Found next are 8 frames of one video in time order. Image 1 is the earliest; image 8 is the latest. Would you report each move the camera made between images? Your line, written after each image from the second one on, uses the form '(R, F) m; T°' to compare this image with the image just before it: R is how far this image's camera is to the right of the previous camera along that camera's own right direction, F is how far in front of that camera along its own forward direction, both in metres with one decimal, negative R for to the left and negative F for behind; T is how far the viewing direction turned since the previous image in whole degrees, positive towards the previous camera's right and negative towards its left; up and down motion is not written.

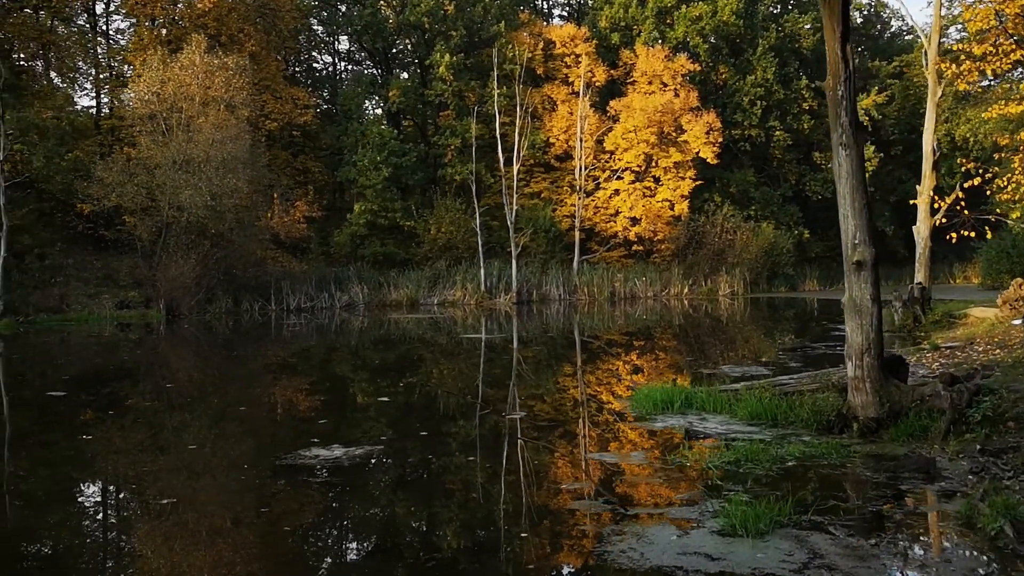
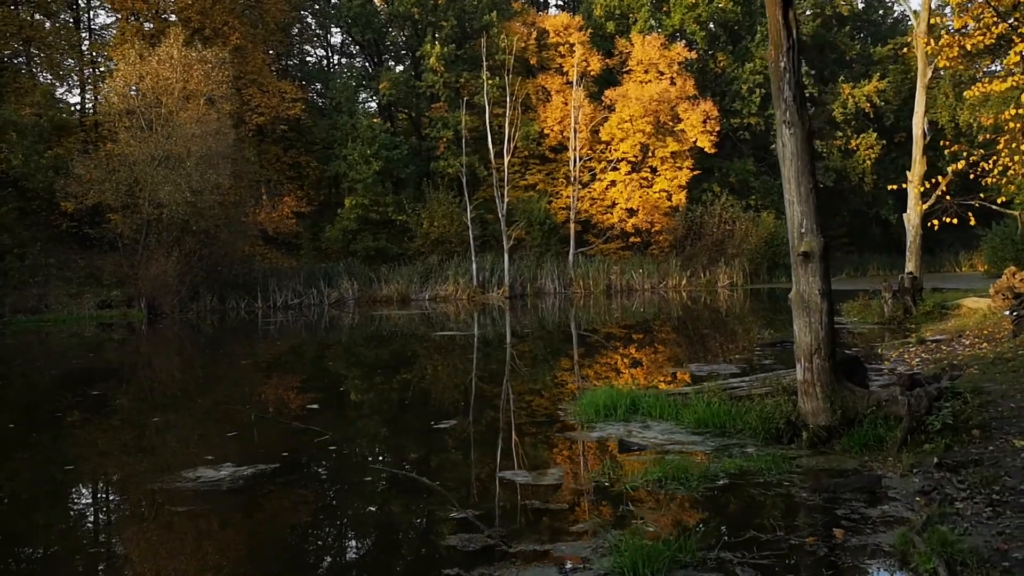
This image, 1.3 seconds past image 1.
(+0.5, +0.4) m; -1°
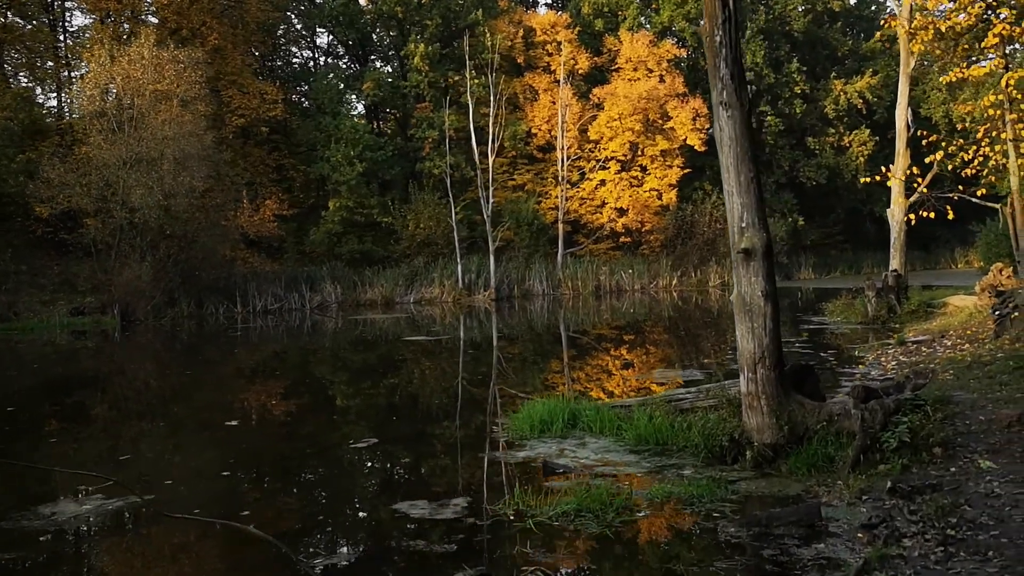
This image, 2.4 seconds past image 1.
(+0.4, +0.4) m; 0°
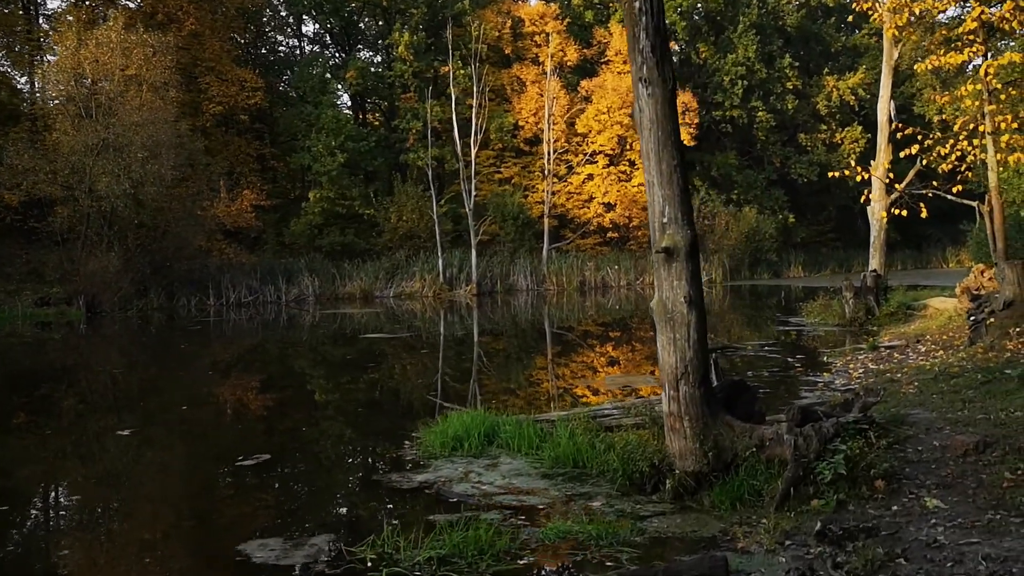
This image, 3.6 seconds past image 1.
(+0.4, +0.5) m; 0°
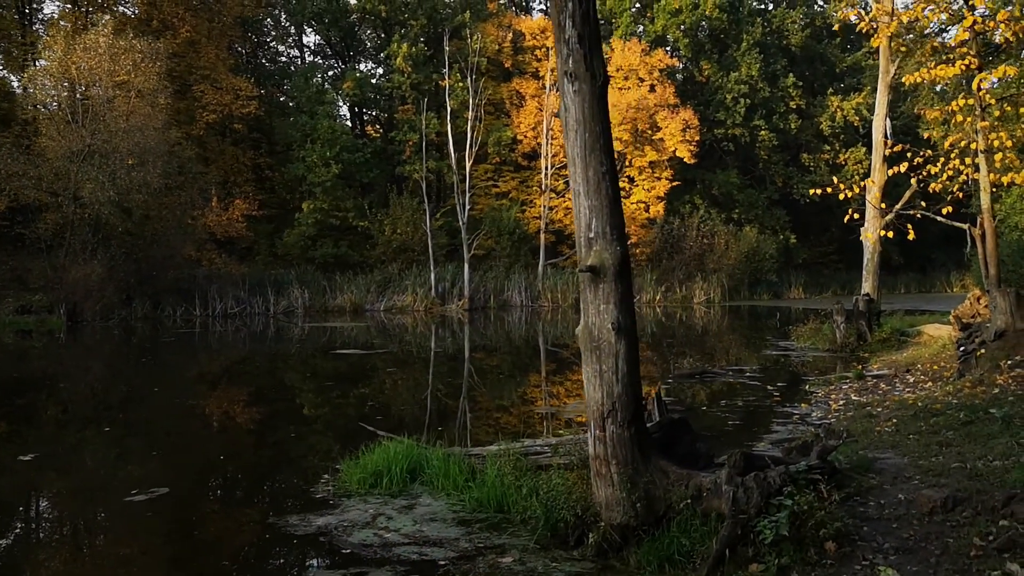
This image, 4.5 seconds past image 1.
(+0.3, +0.4) m; 0°
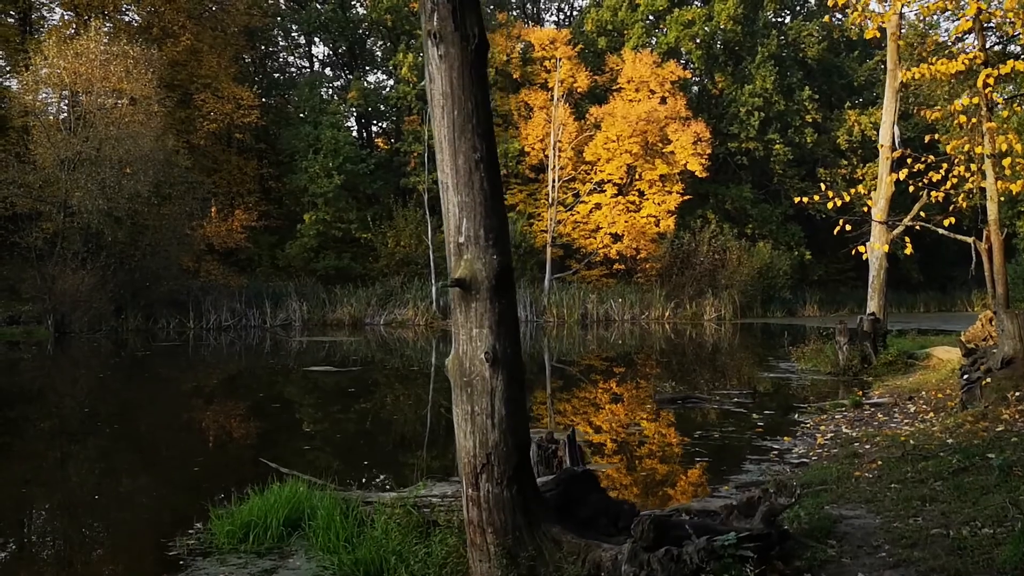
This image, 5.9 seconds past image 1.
(+0.4, +0.6) m; -1°
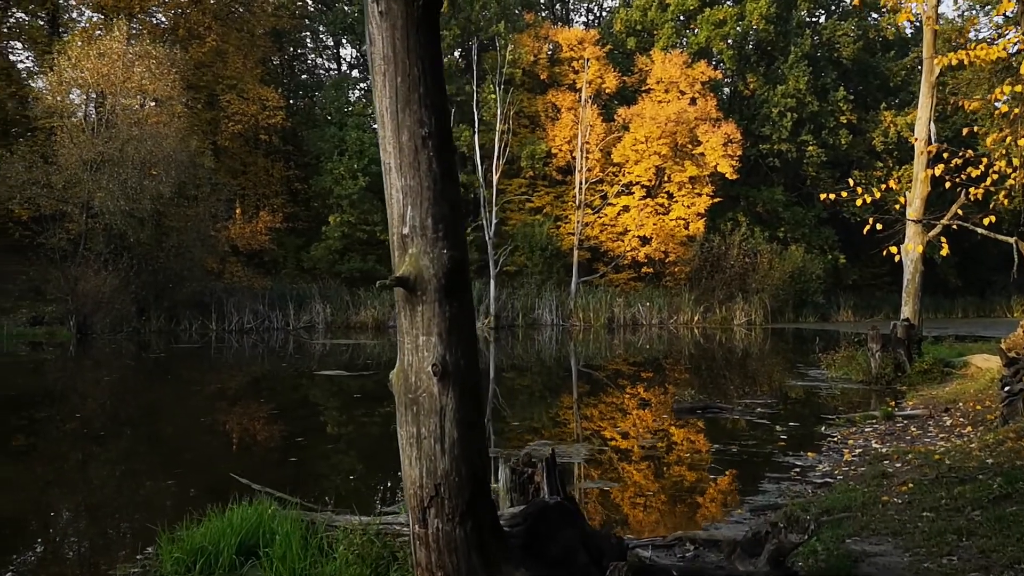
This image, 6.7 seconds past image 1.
(+0.2, +0.3) m; -2°
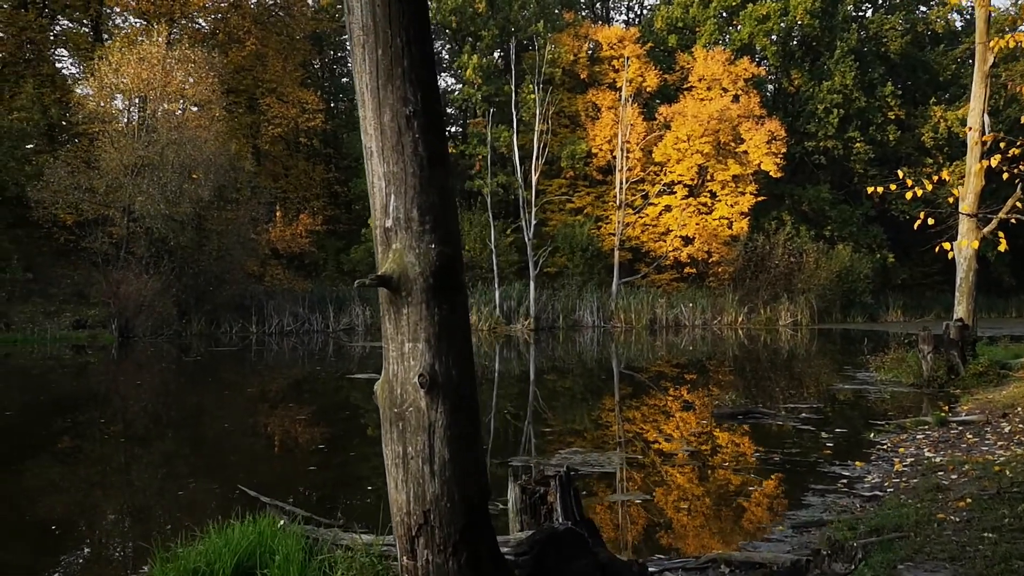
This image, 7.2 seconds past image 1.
(+0.1, +0.2) m; -3°
